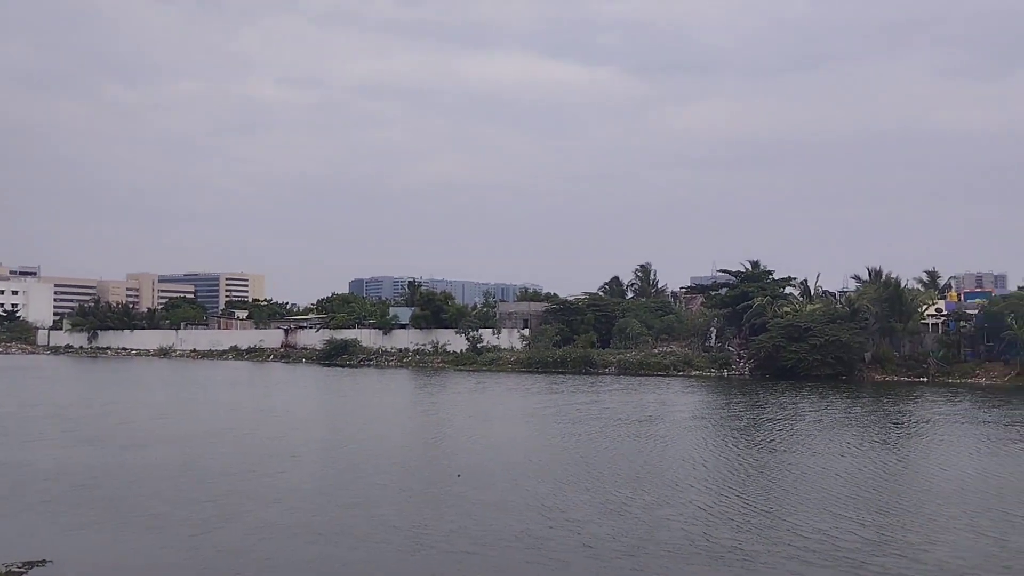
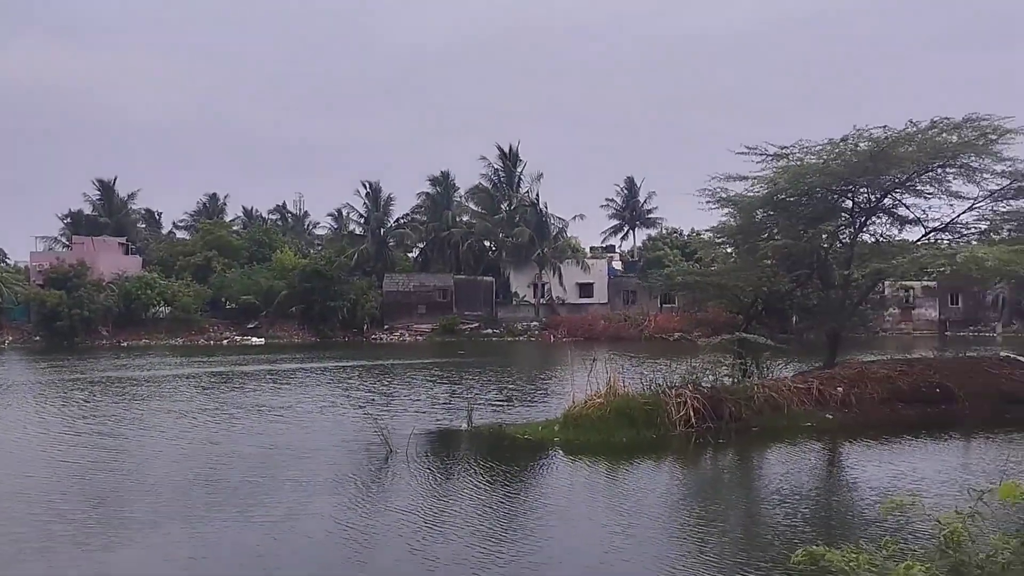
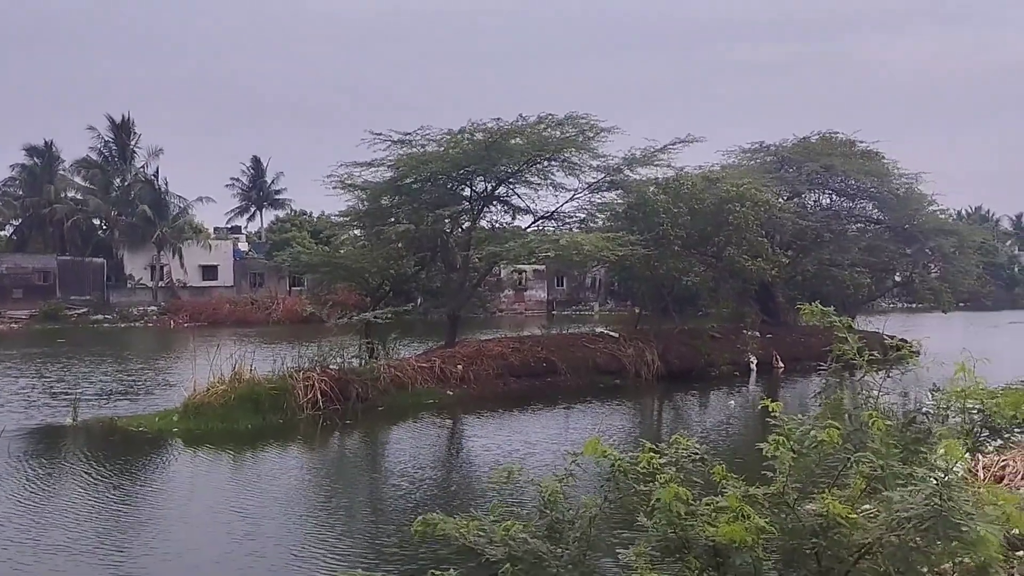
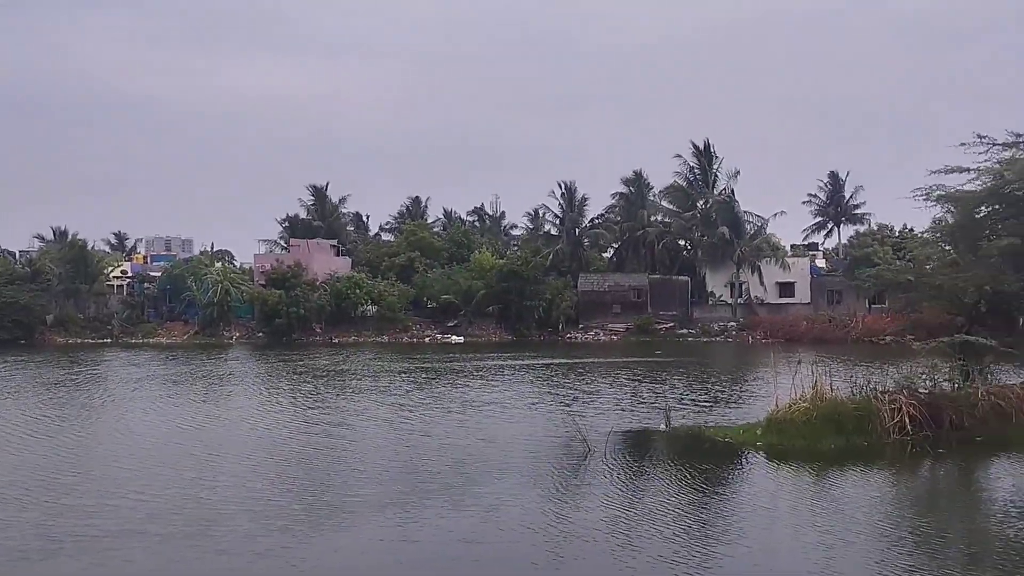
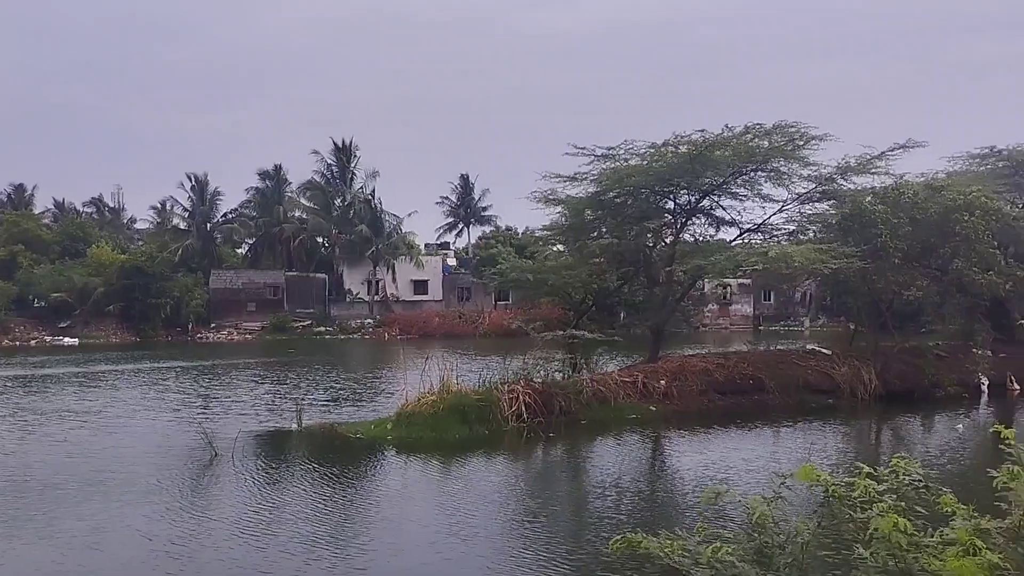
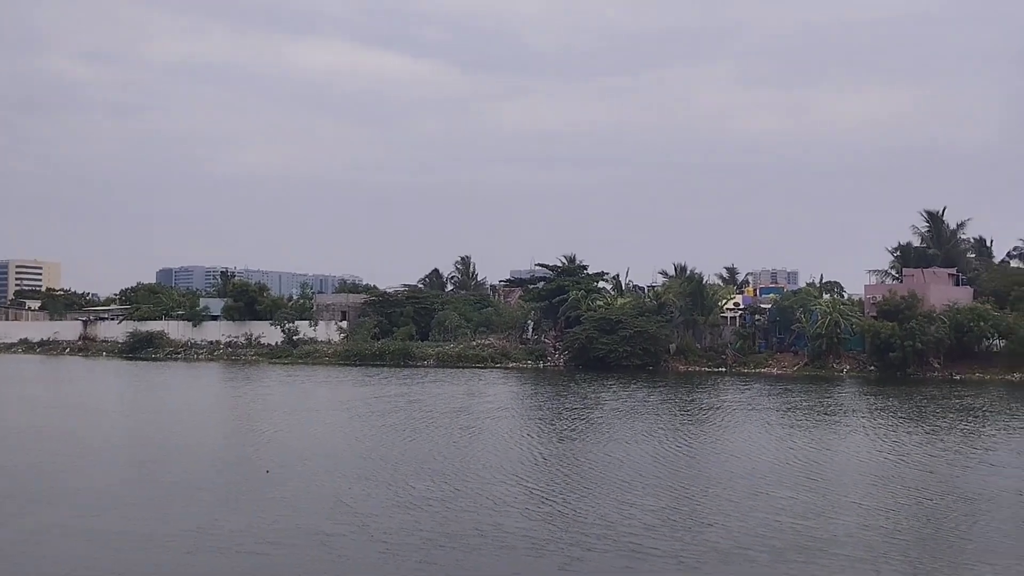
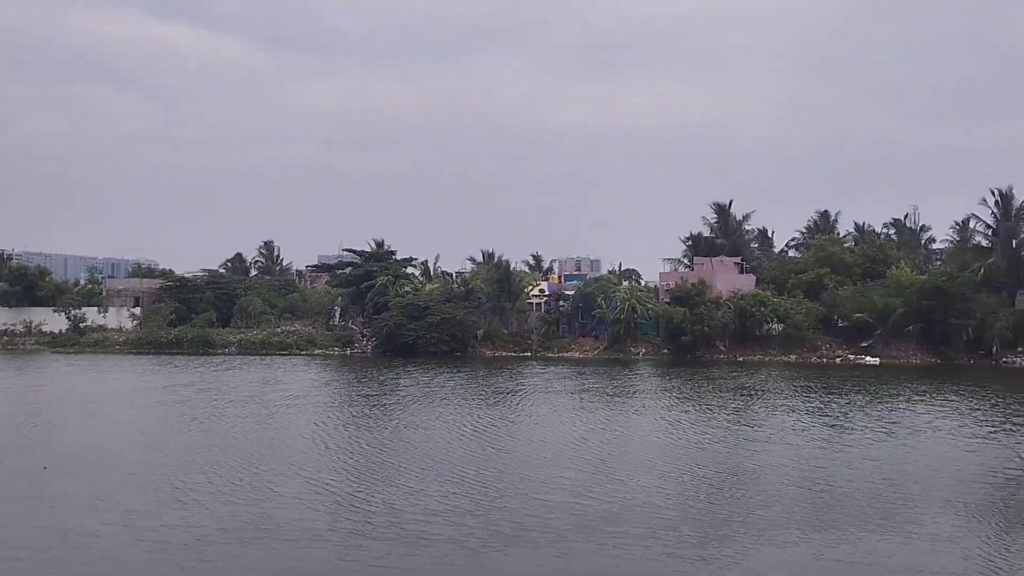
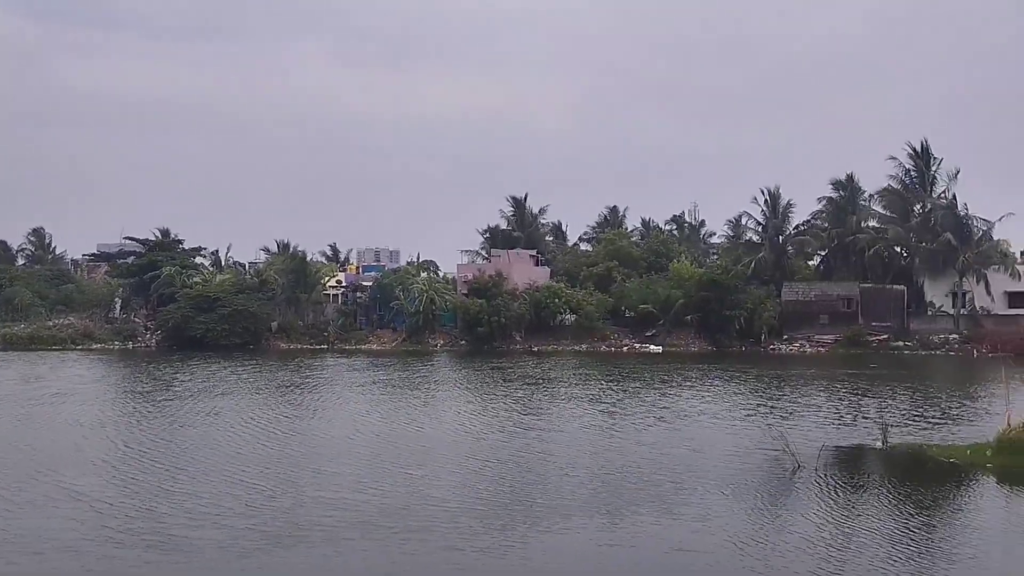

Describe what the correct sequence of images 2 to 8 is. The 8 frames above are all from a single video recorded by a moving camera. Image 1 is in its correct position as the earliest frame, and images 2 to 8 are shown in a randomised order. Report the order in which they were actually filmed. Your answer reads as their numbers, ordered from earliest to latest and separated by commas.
6, 7, 8, 4, 2, 5, 3
